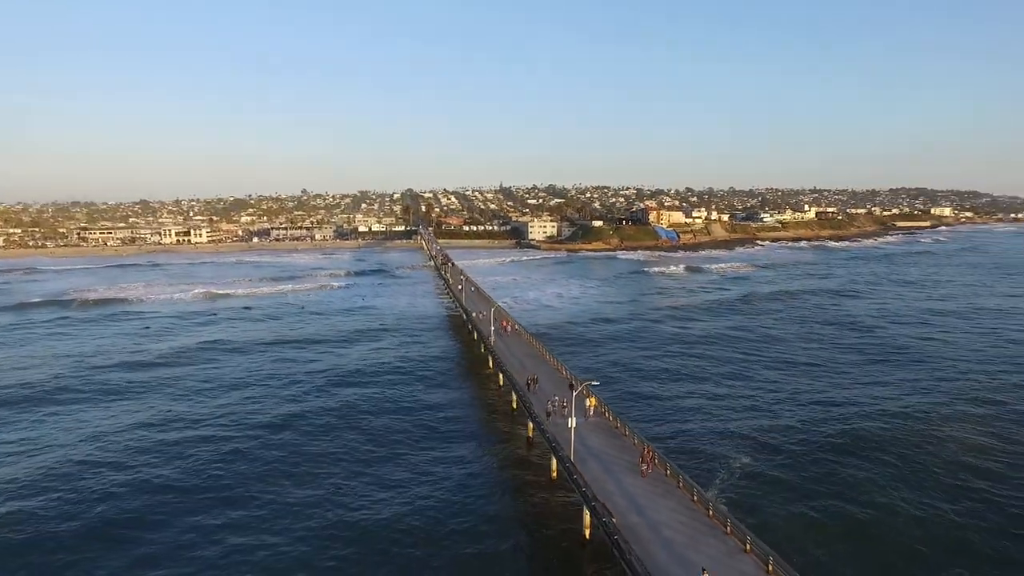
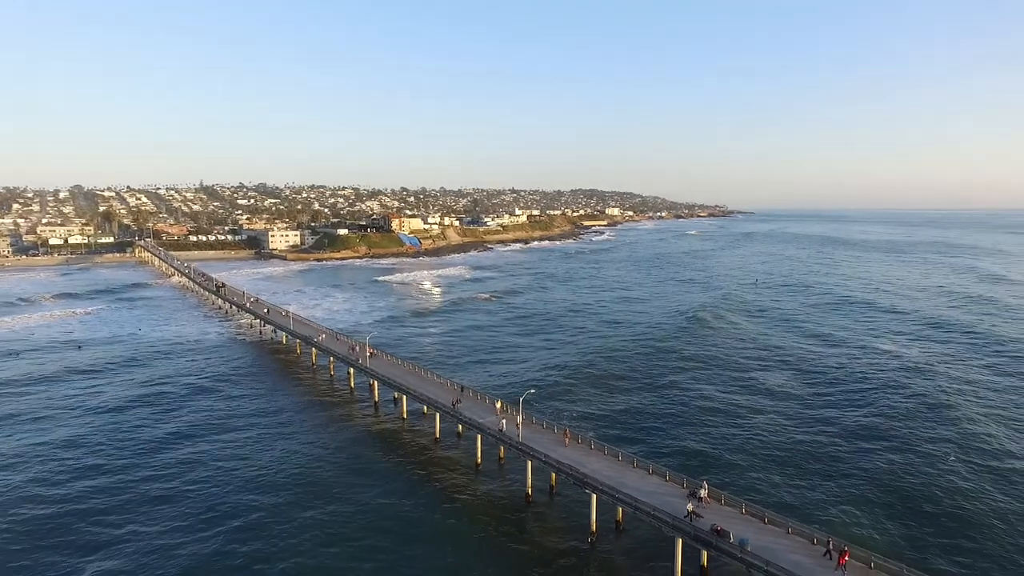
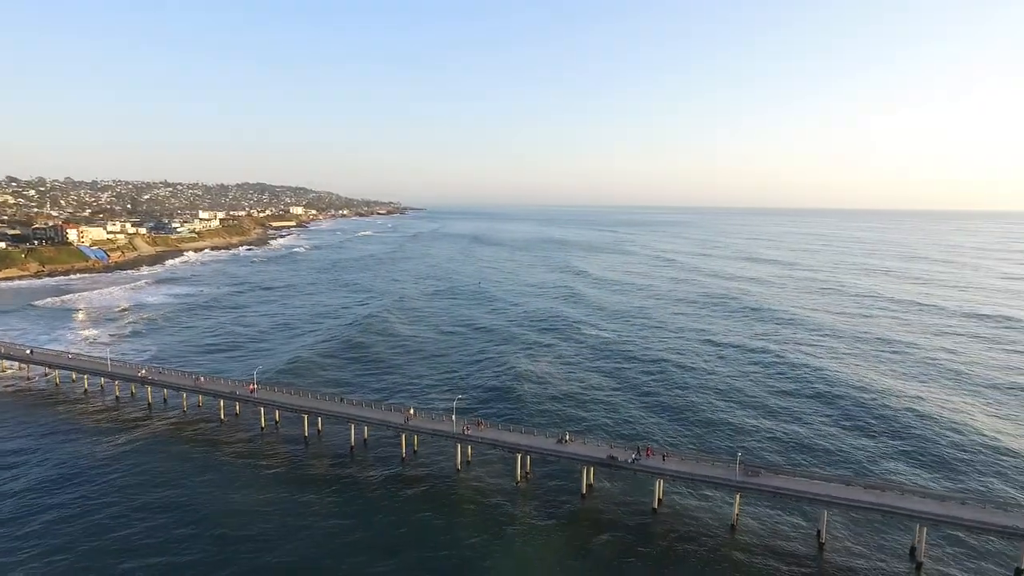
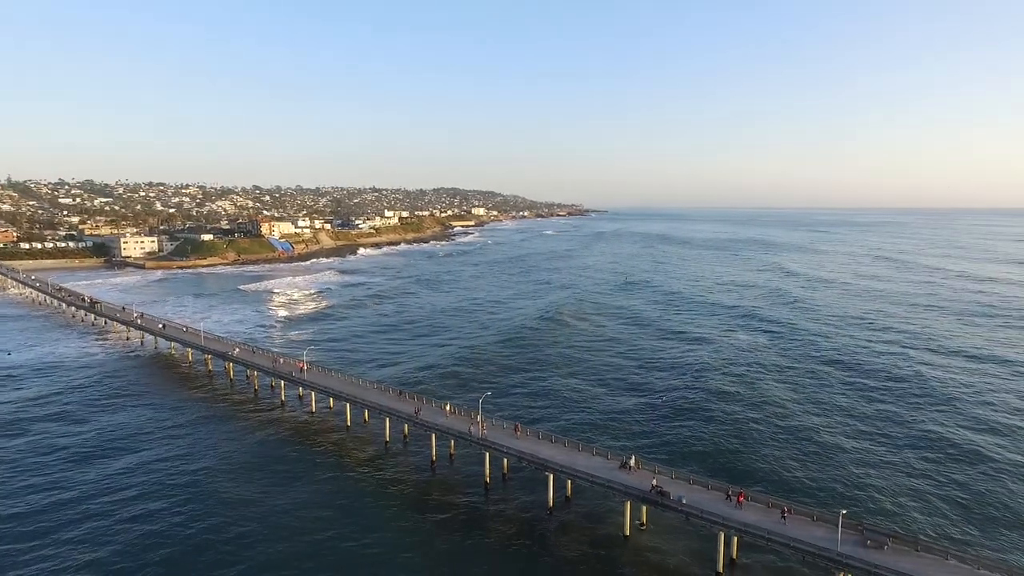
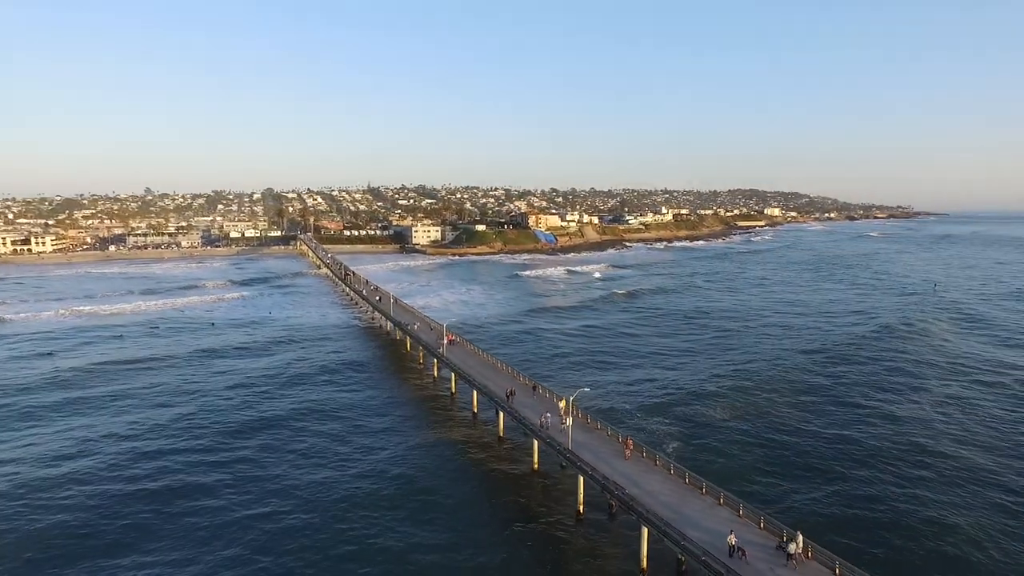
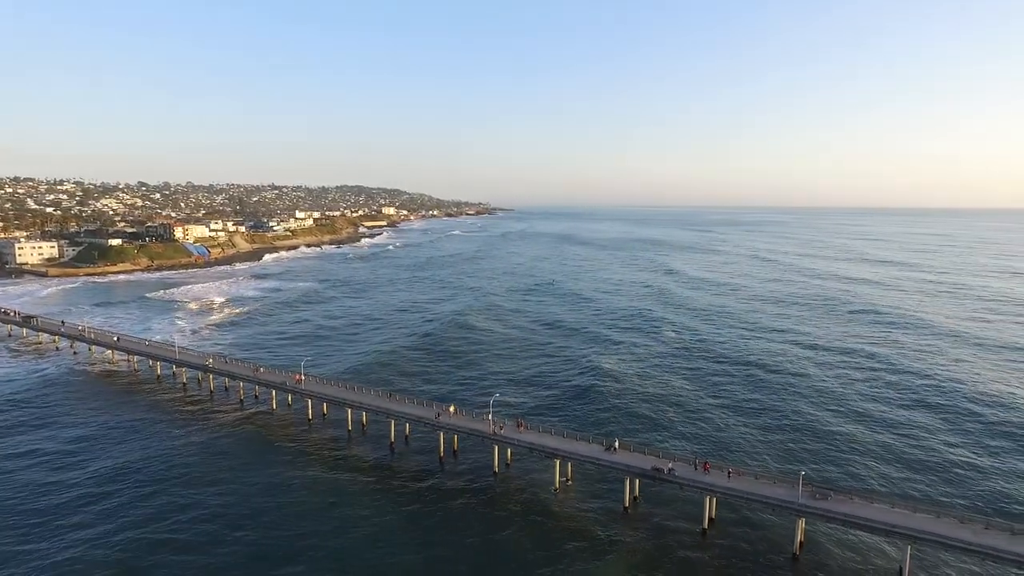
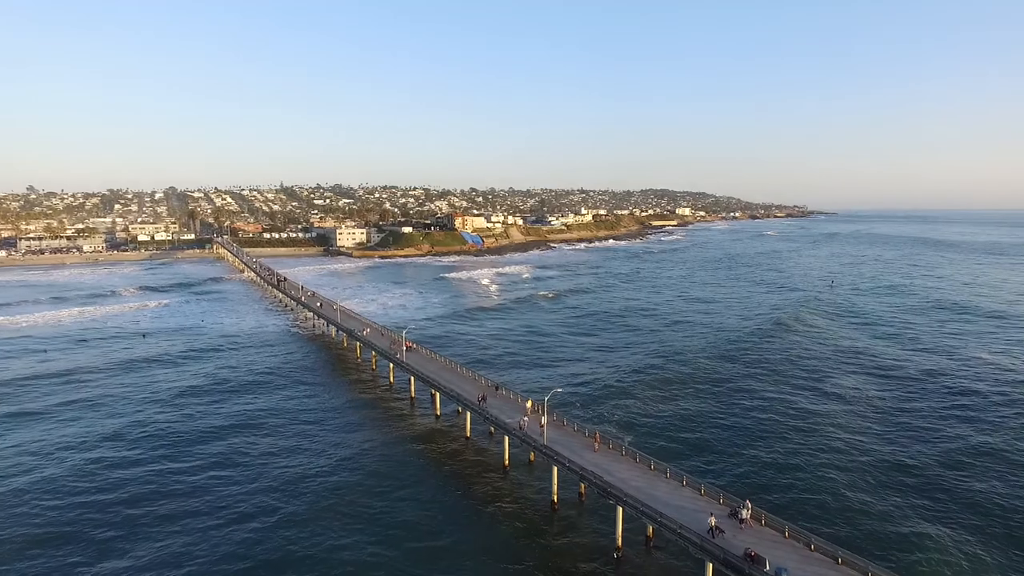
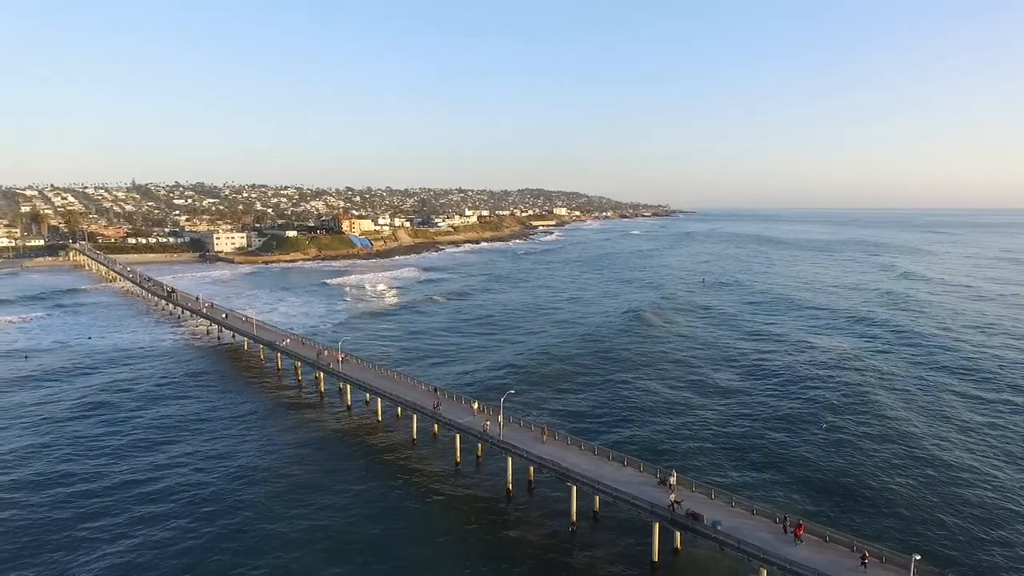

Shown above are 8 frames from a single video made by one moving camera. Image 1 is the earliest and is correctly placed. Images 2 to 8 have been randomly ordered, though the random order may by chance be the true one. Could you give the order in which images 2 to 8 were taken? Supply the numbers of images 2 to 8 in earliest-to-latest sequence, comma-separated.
5, 7, 2, 8, 4, 6, 3
